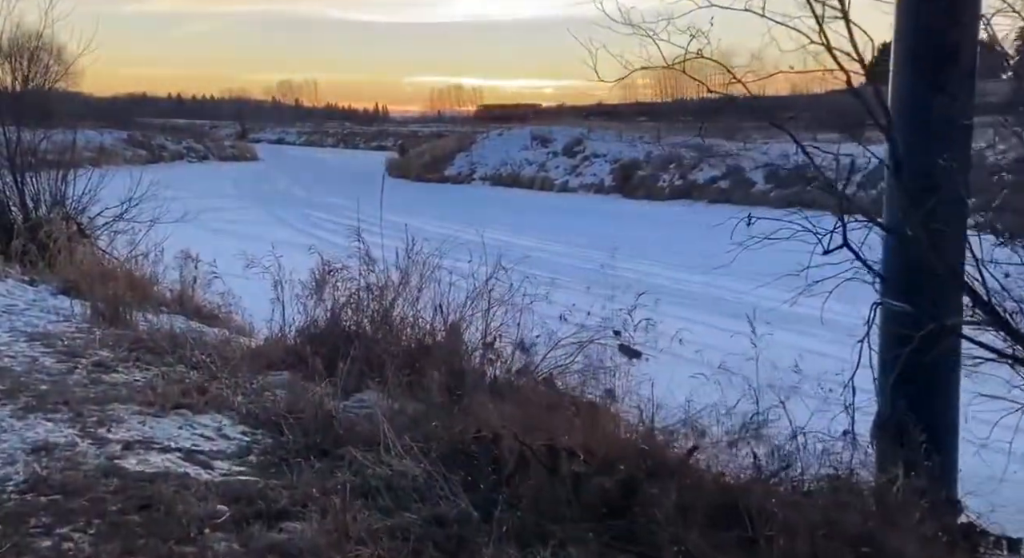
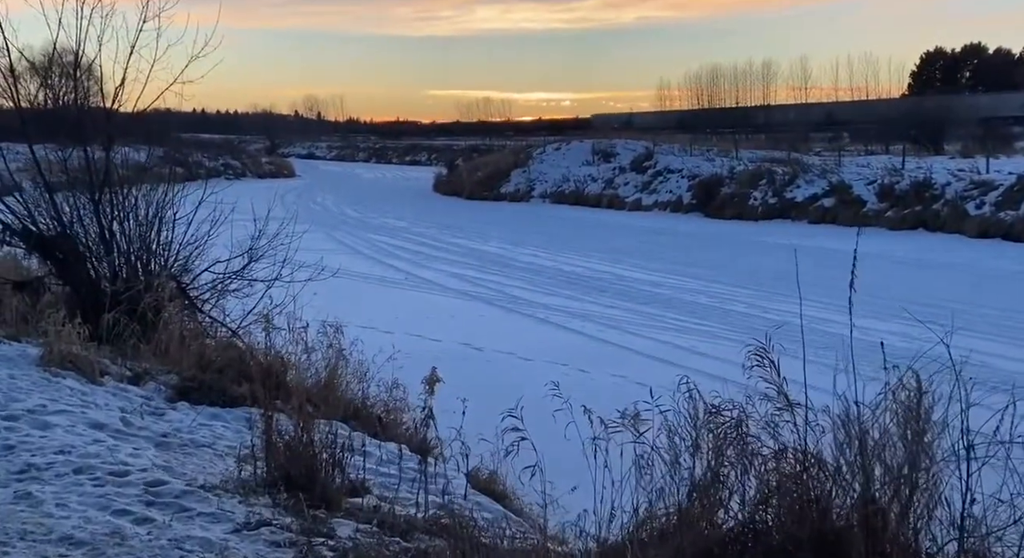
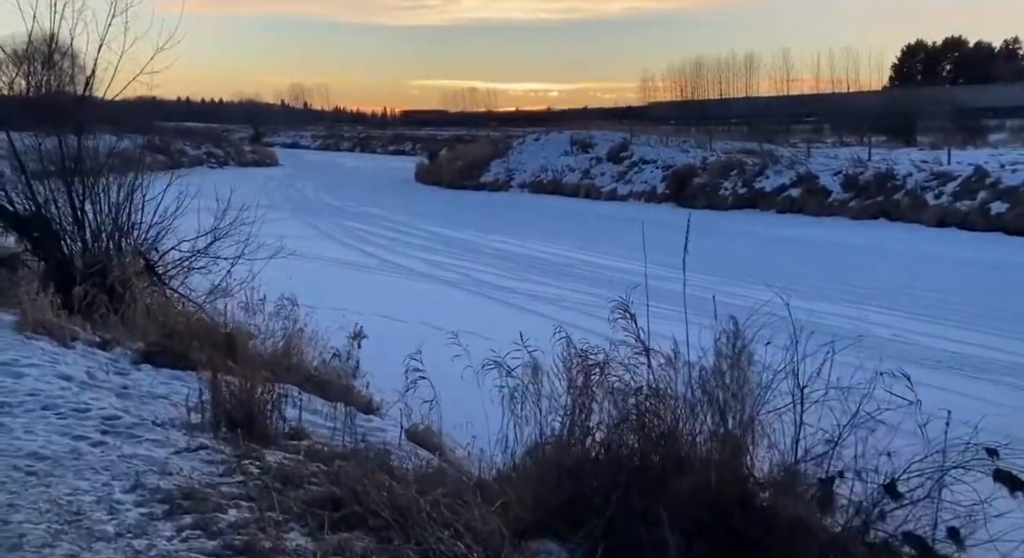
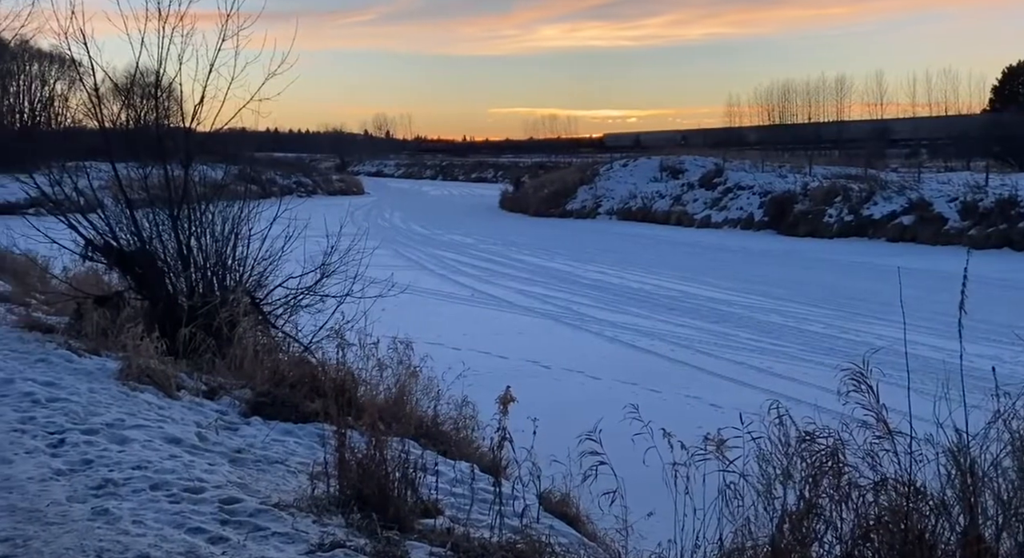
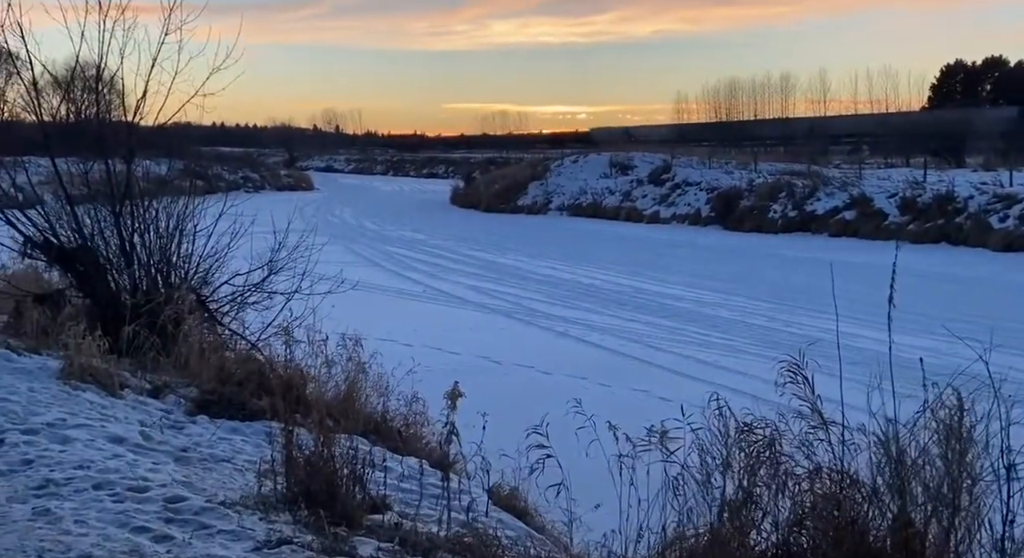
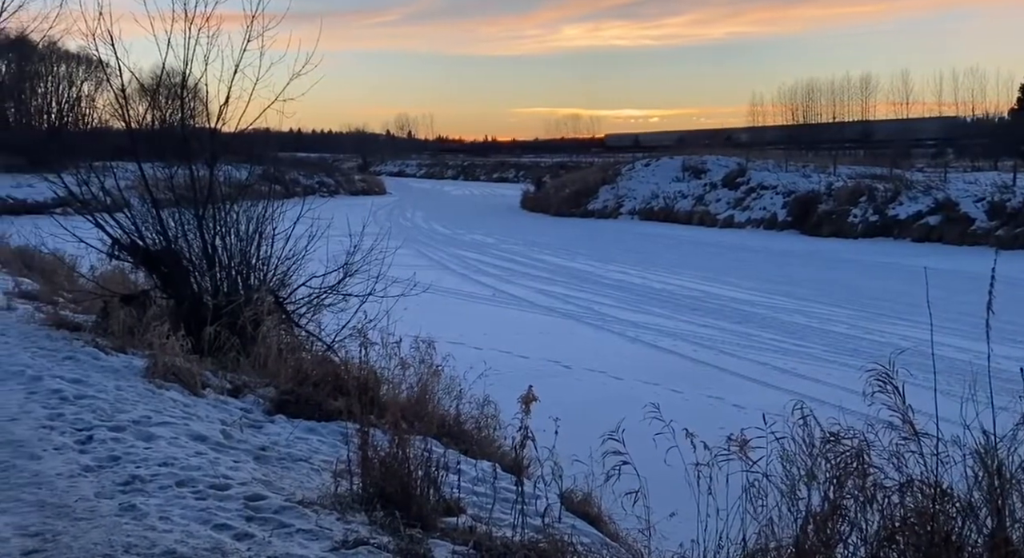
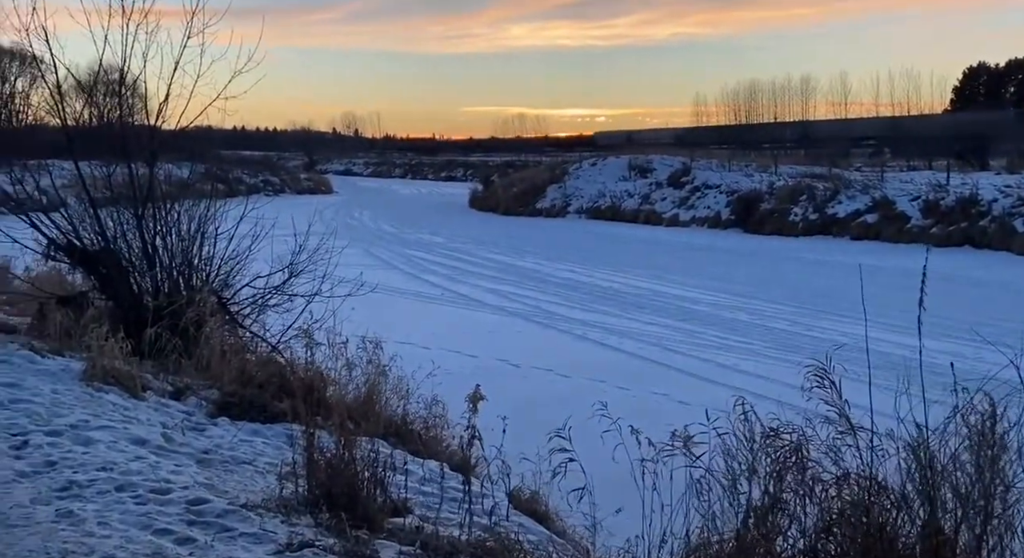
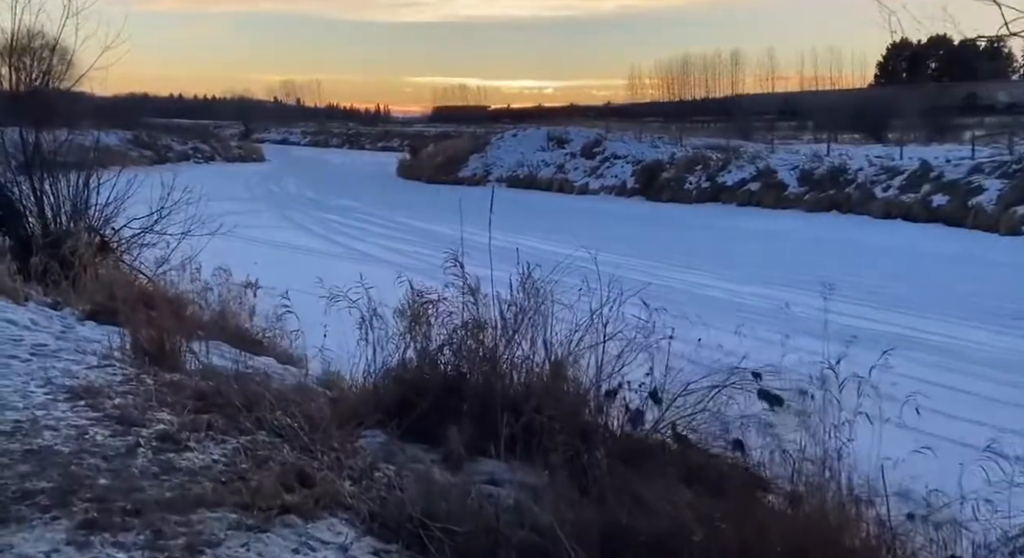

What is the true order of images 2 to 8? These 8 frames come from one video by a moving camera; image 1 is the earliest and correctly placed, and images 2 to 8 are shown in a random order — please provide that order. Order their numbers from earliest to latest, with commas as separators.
8, 3, 2, 5, 7, 4, 6
